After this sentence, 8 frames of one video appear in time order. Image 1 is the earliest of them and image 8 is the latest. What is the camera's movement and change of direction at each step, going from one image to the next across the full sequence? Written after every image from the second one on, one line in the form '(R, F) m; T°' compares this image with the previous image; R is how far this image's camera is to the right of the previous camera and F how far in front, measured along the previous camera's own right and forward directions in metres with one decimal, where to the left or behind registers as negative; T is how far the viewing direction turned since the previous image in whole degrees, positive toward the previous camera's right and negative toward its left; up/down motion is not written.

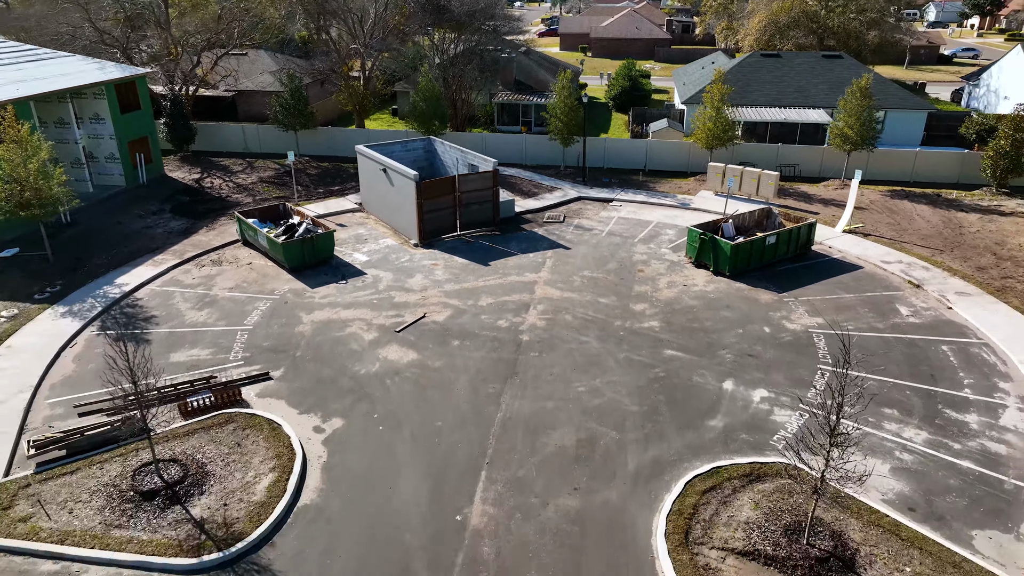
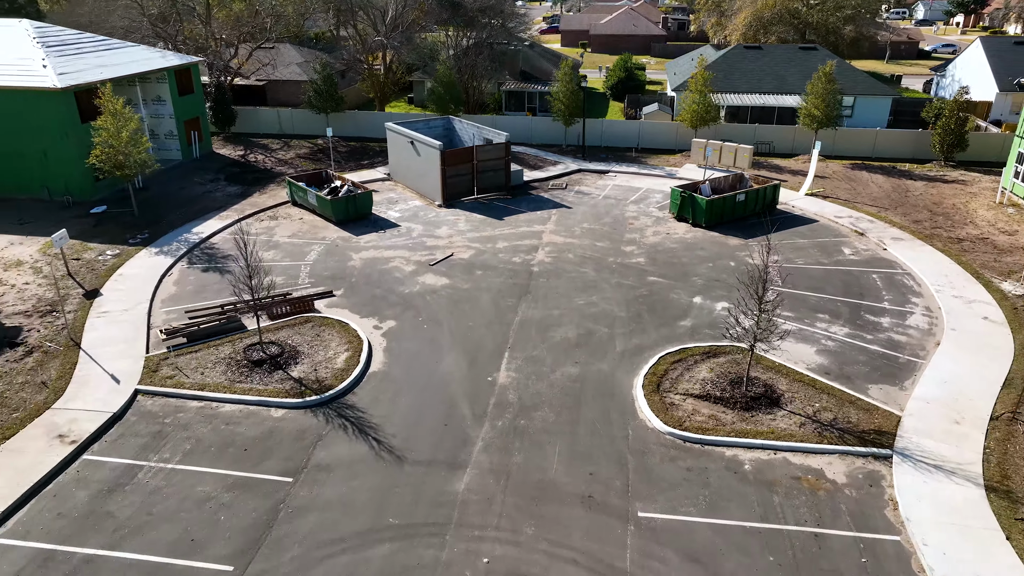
(-0.4, -3.9) m; 0°
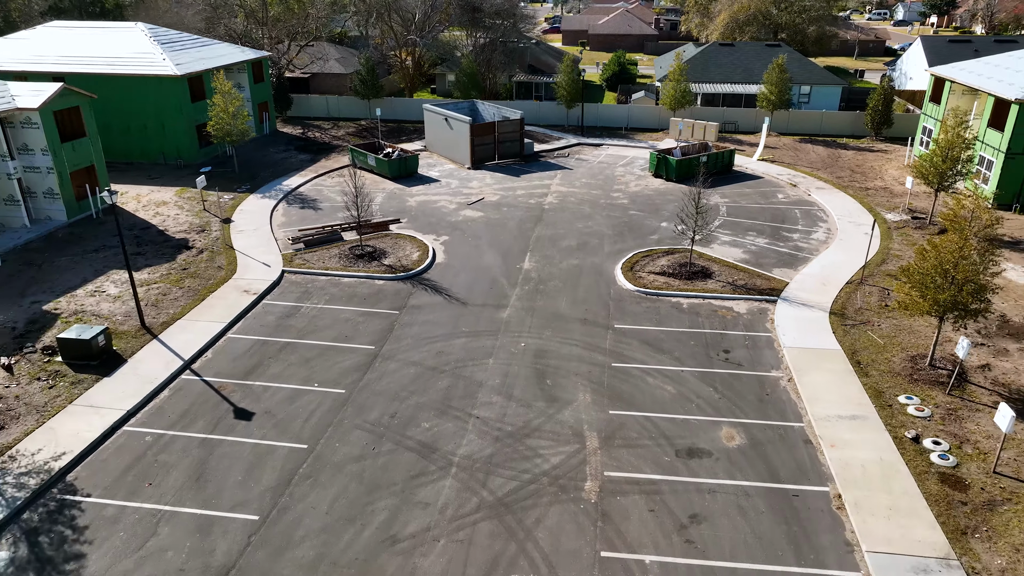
(-0.7, -7.1) m; 0°
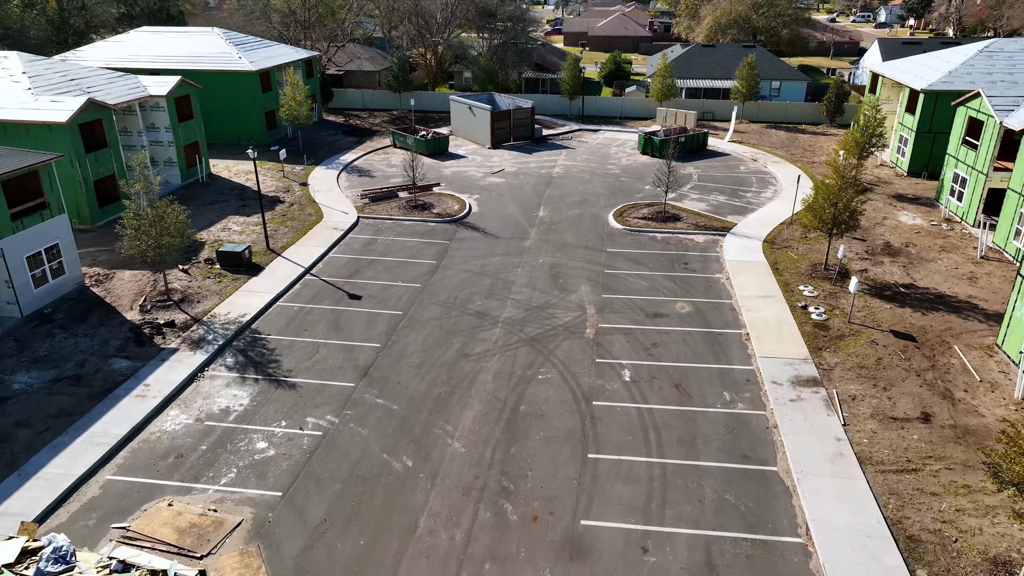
(-0.8, -7.0) m; 0°
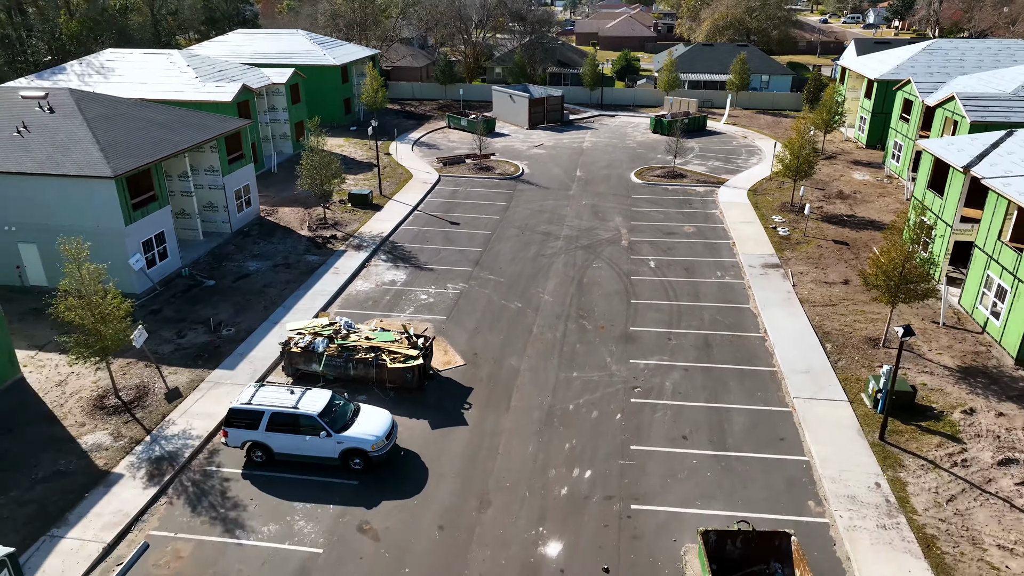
(-2.4, -8.6) m; 0°
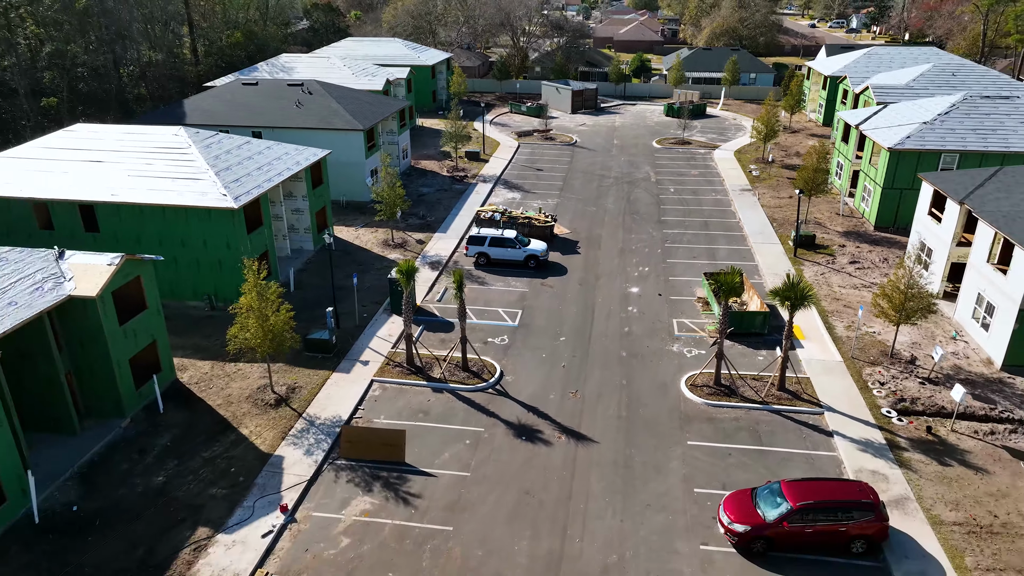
(-4.3, -15.5) m; 0°
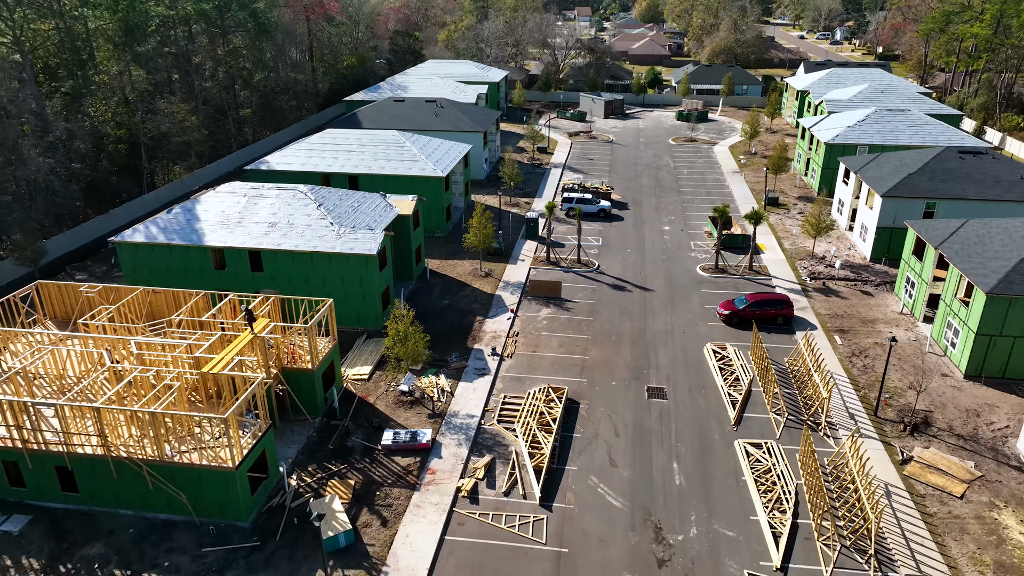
(-5.6, -18.9) m; 0°
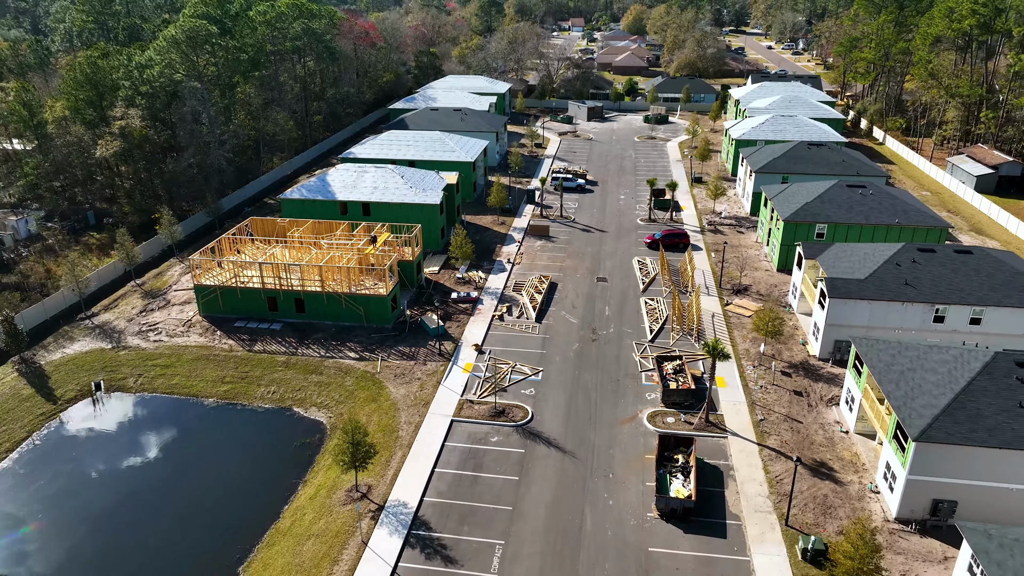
(-0.7, -22.2) m; 0°
